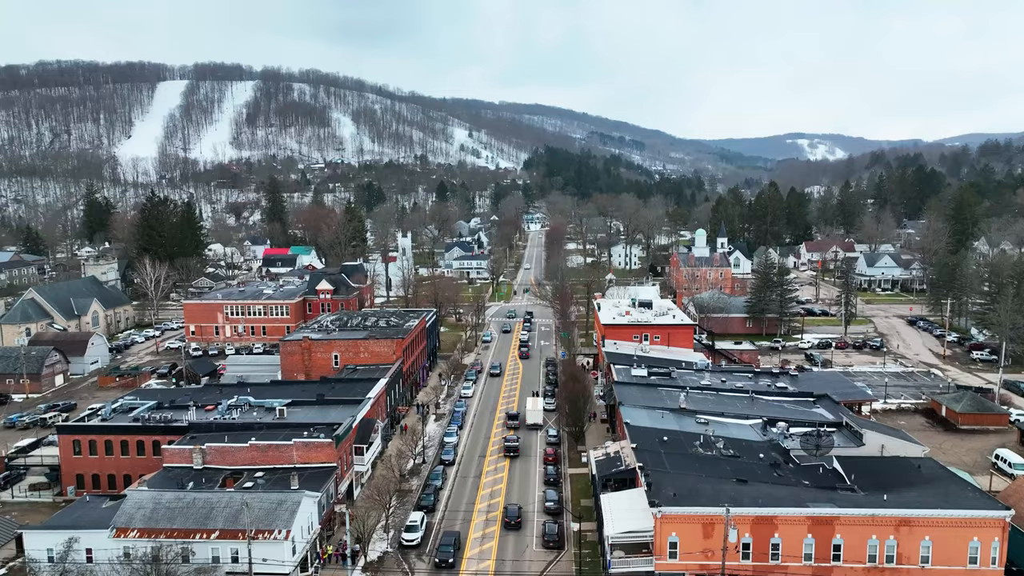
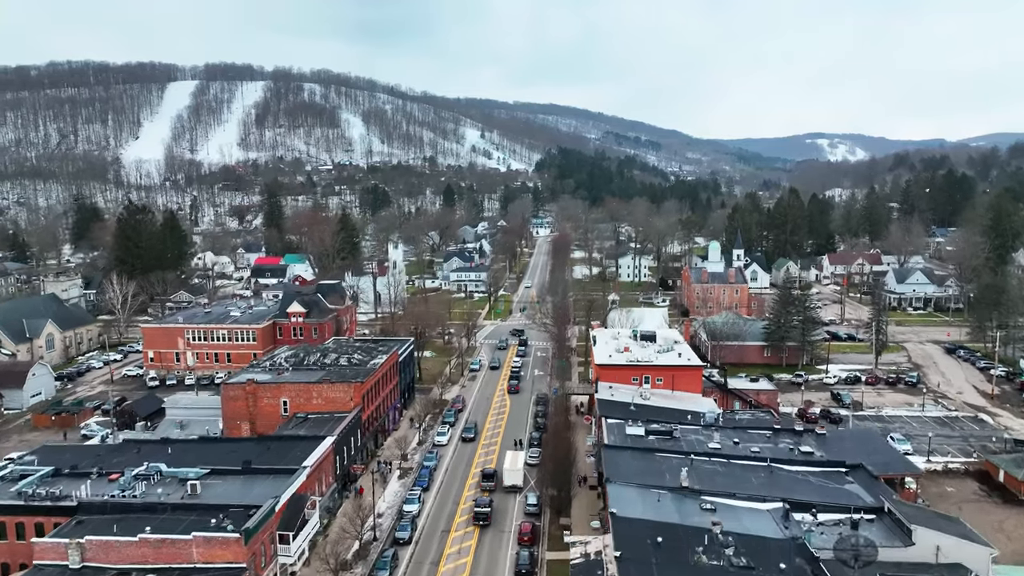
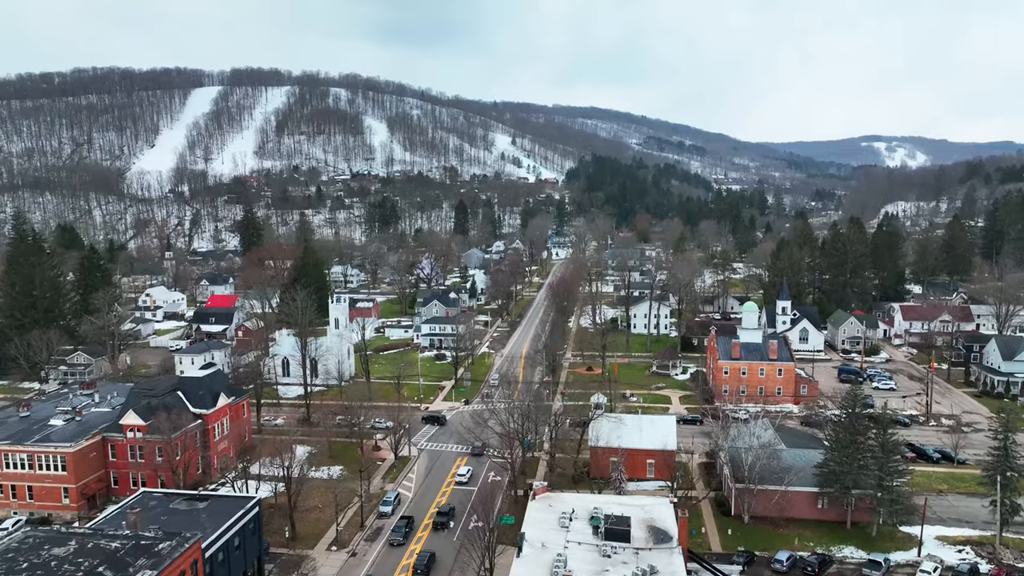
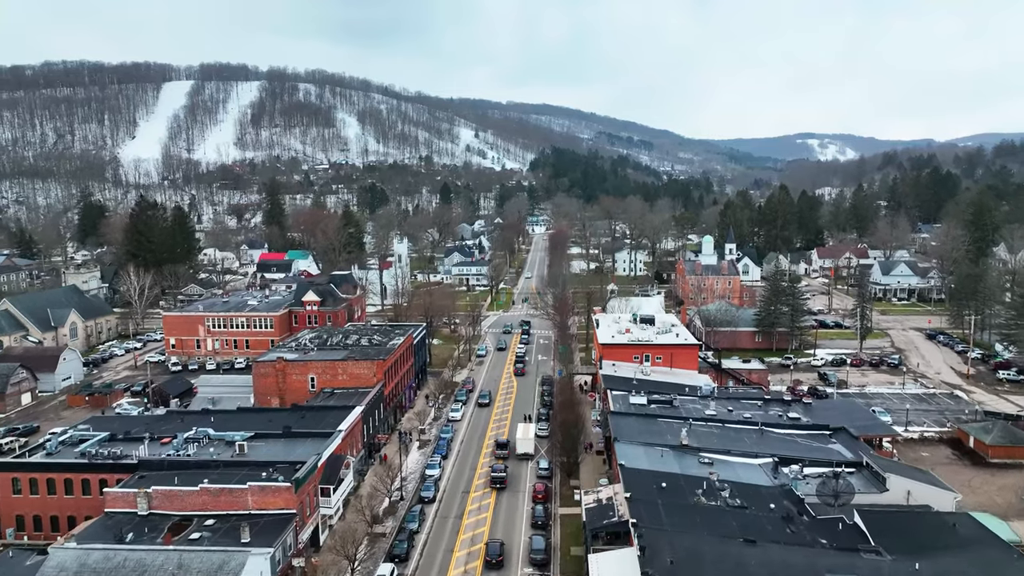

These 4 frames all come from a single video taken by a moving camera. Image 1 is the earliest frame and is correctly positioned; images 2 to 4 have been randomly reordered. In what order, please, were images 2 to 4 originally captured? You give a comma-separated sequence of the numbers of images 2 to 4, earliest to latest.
4, 2, 3
